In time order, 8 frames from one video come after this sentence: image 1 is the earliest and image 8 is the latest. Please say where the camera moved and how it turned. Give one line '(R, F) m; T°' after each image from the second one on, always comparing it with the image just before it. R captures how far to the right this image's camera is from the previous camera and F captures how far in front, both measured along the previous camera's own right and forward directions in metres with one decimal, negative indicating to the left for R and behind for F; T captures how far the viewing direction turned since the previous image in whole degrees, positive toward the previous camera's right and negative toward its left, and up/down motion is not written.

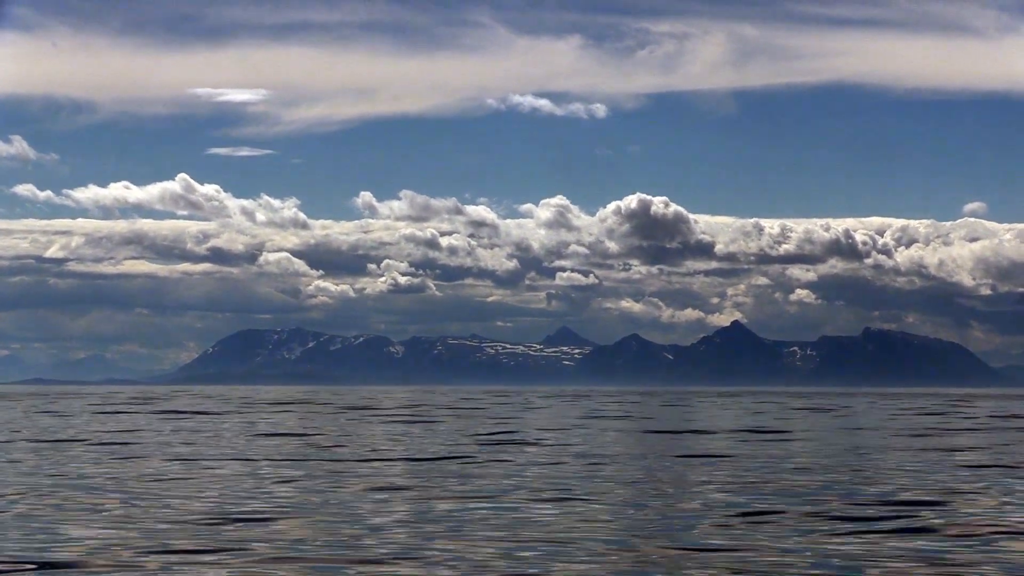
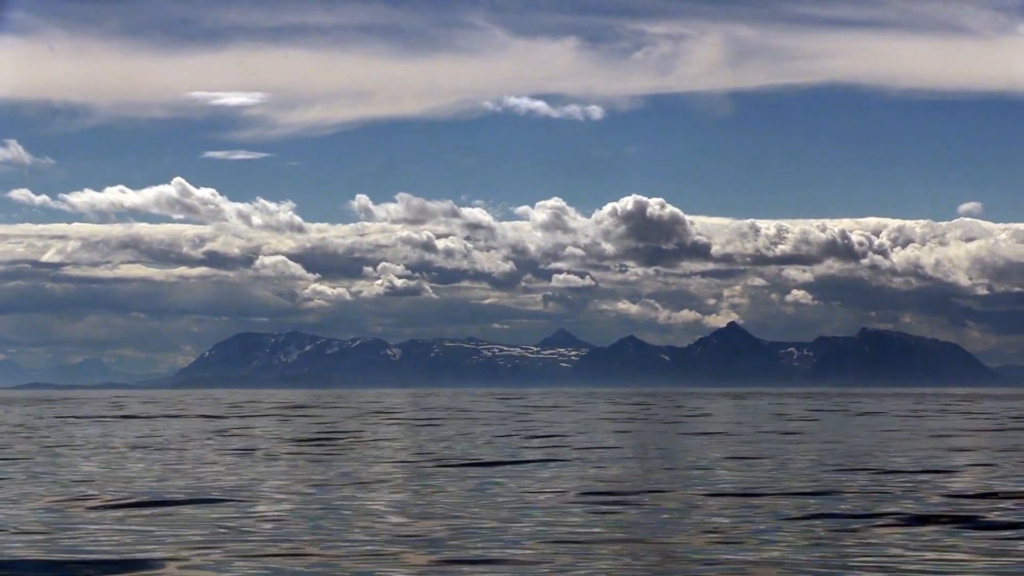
(-8.0, +15.7) m; 0°
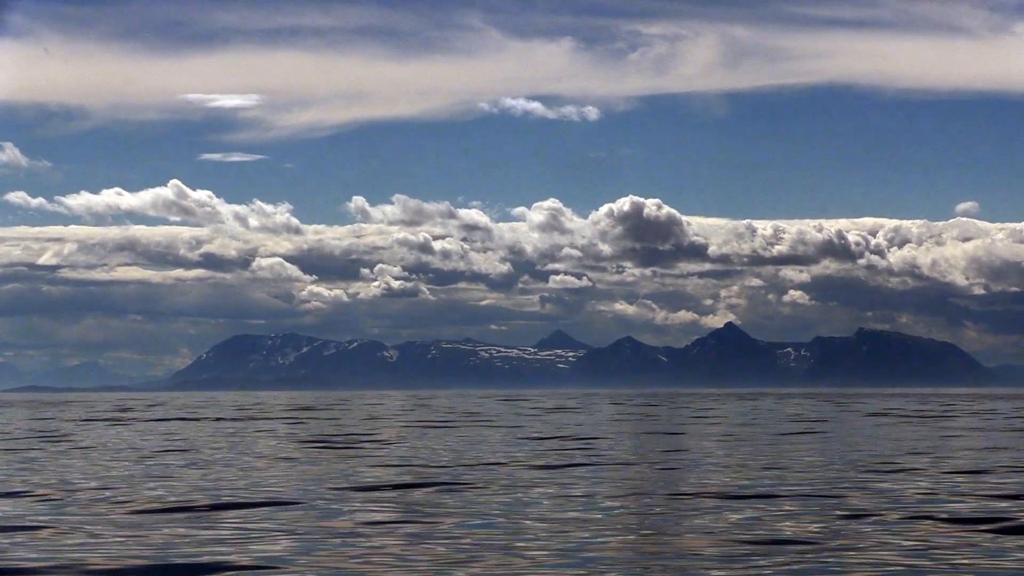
(+4.3, -7.7) m; 0°
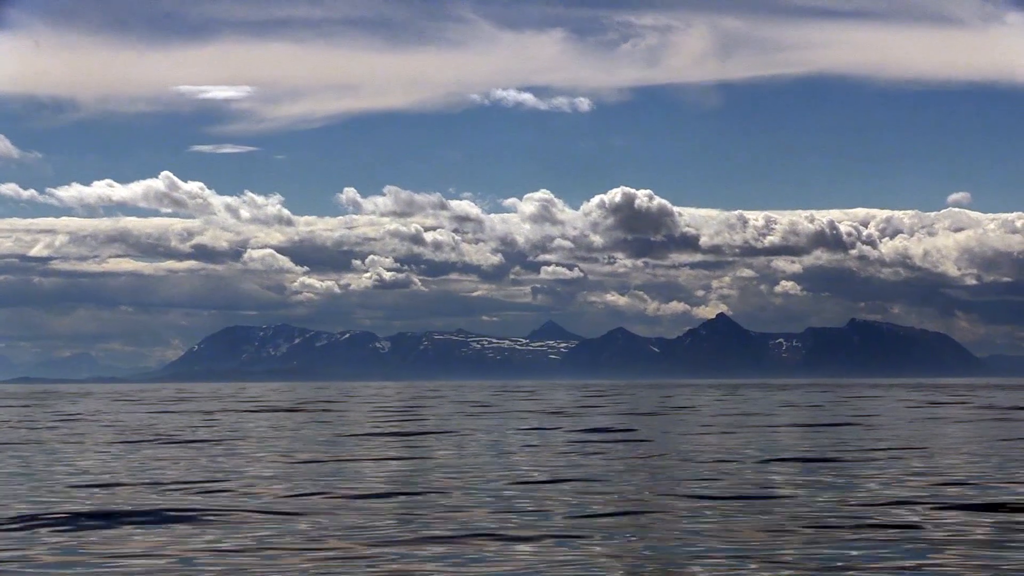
(-3.1, -1.1) m; 0°
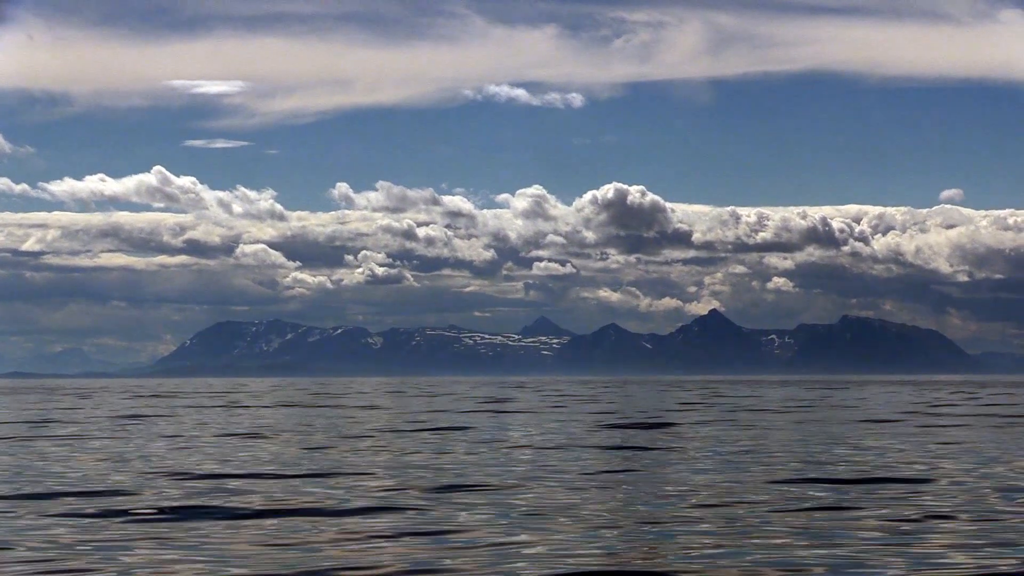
(+3.3, -9.2) m; 0°
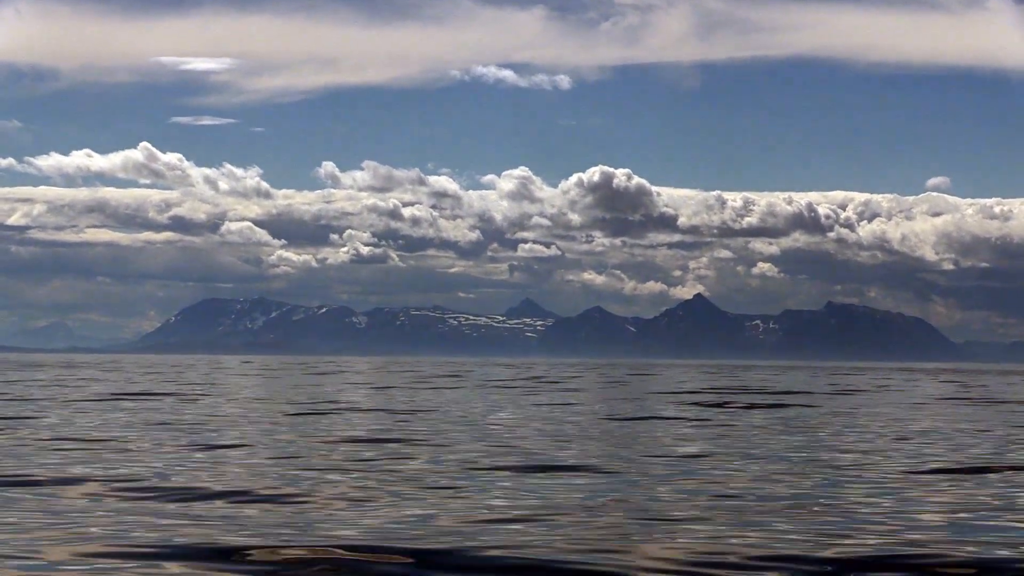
(-12.5, -2.0) m; +1°
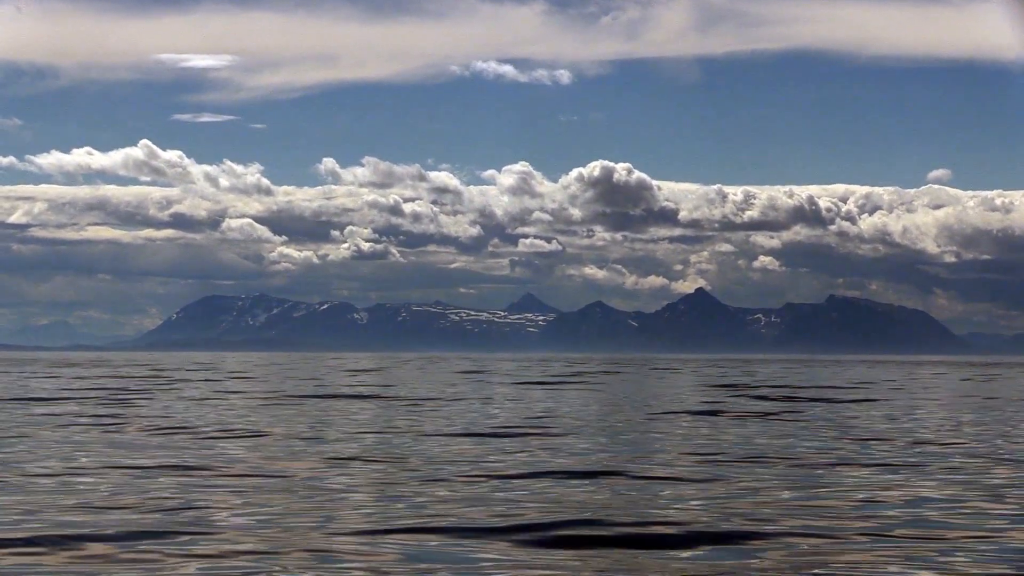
(-2.4, -0.9) m; 0°
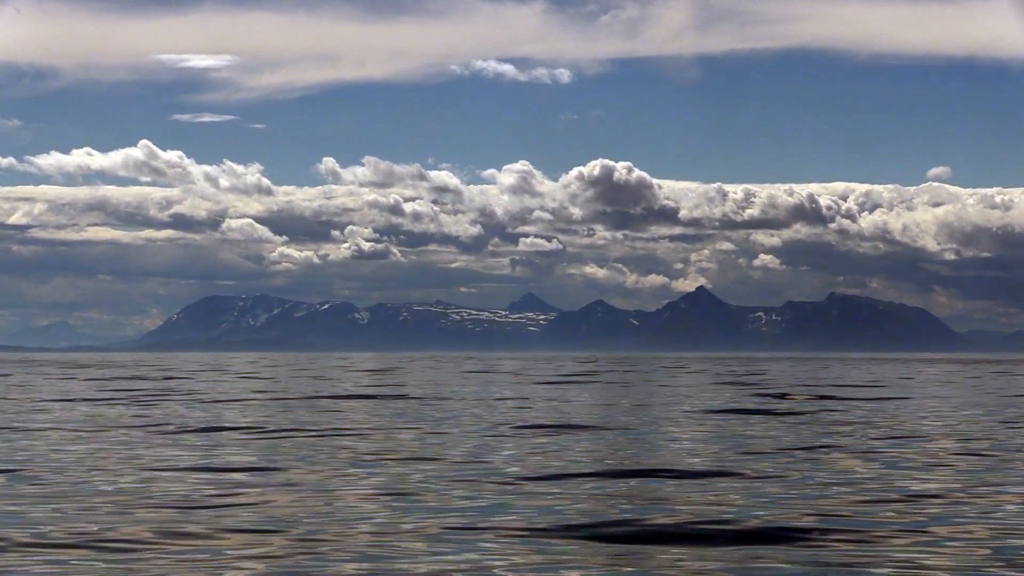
(+4.0, +0.6) m; 0°
